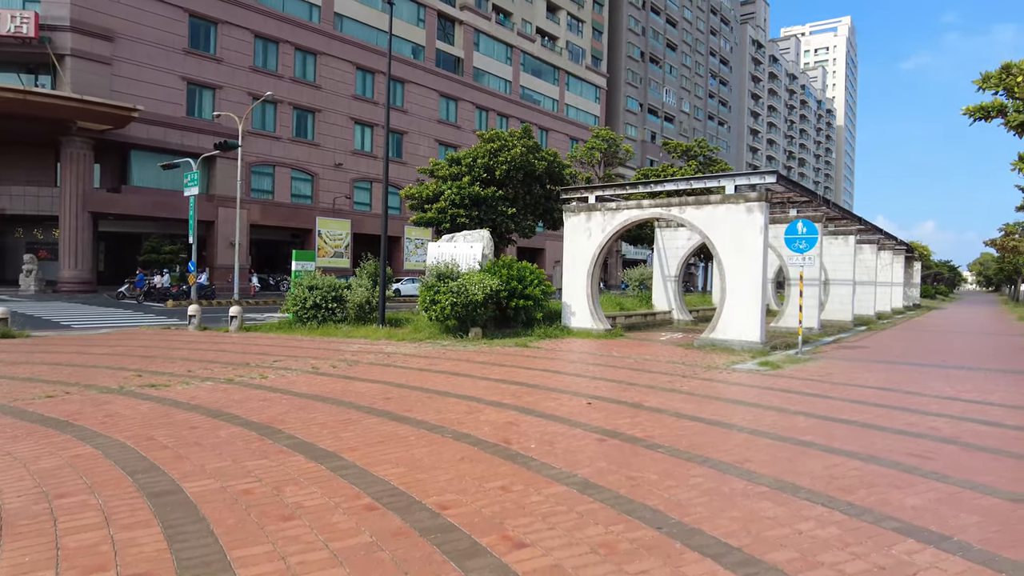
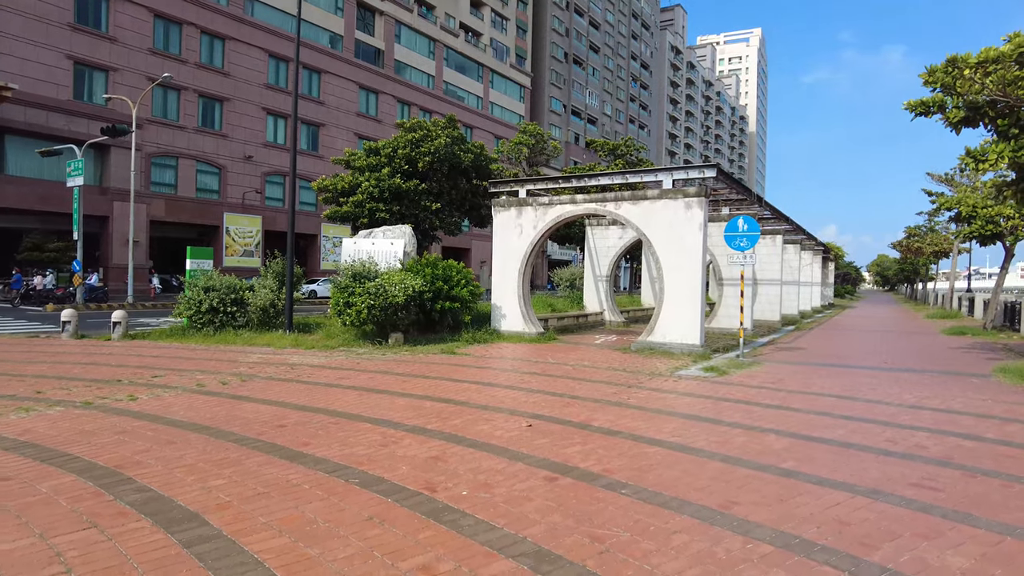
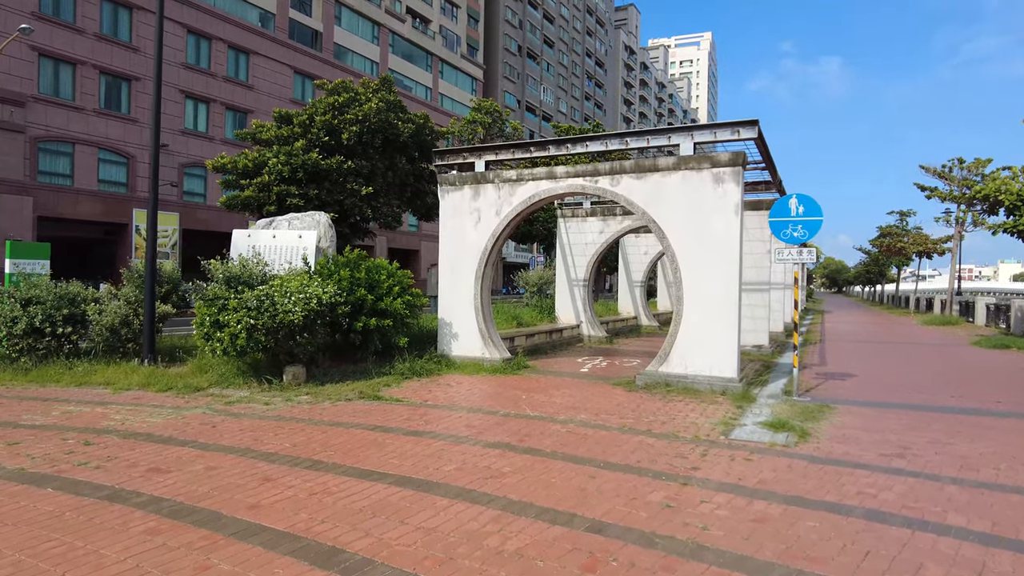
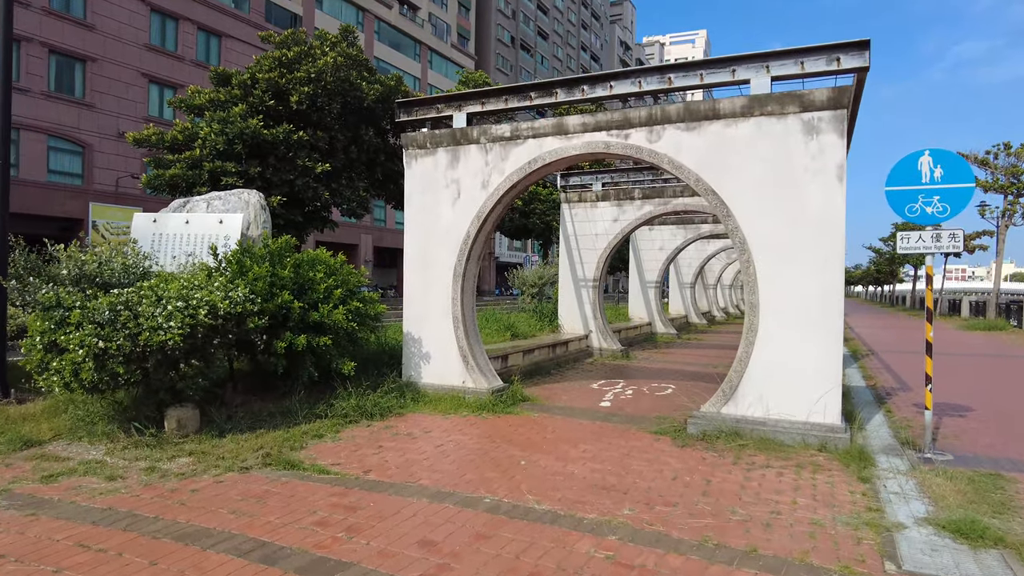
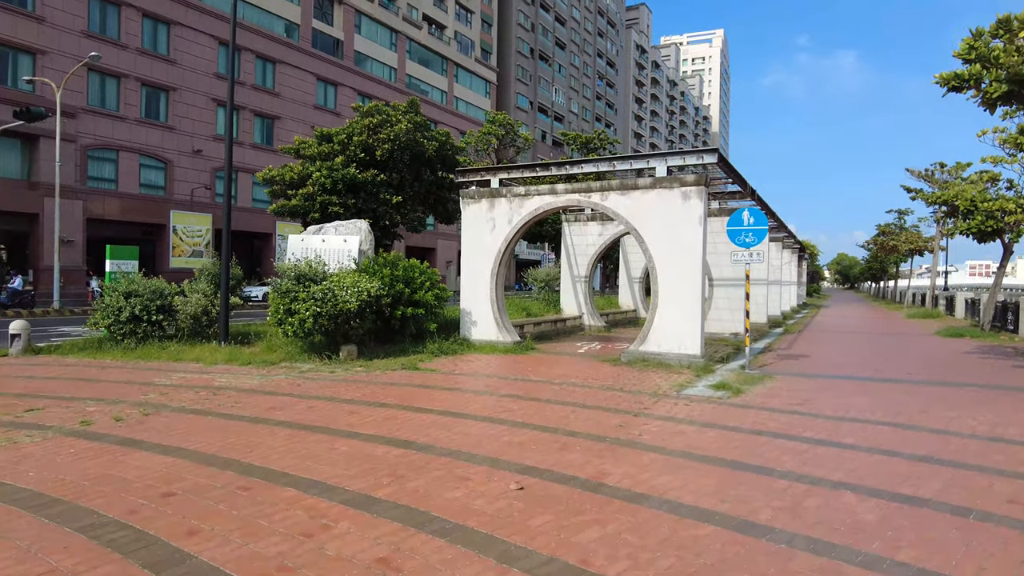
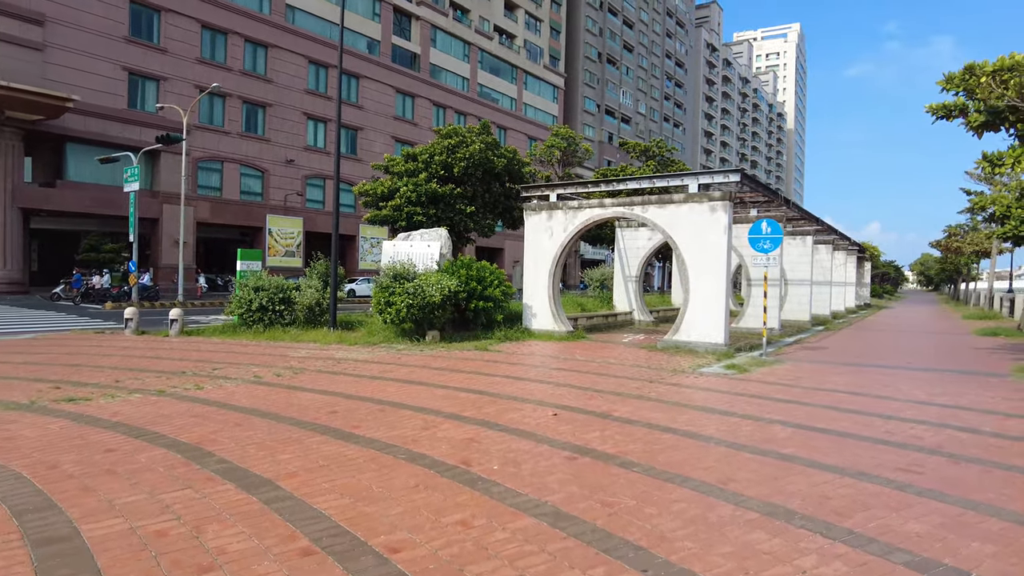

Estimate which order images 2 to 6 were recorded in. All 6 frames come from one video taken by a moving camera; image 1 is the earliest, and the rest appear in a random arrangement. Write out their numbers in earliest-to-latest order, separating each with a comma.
6, 2, 5, 3, 4
